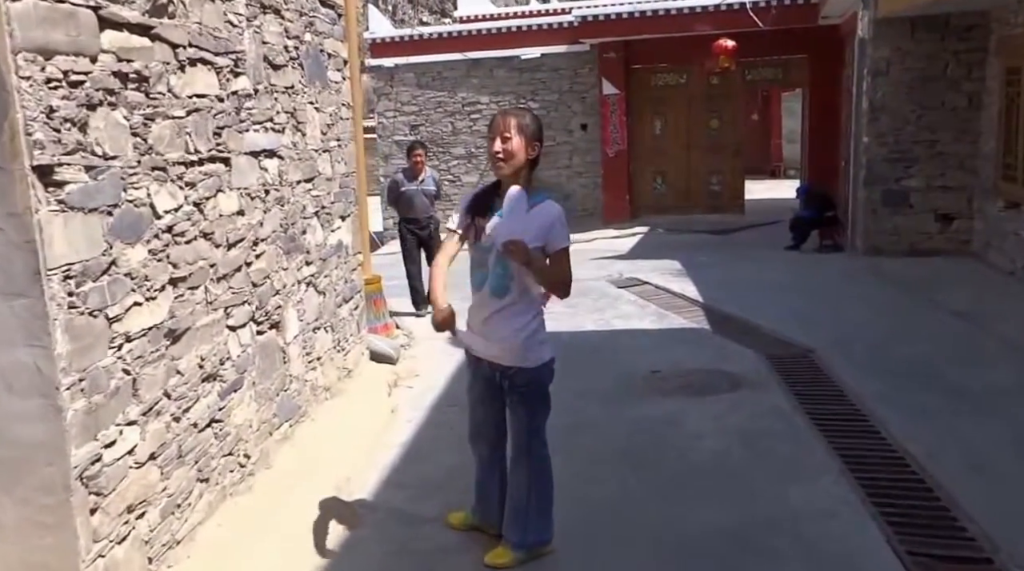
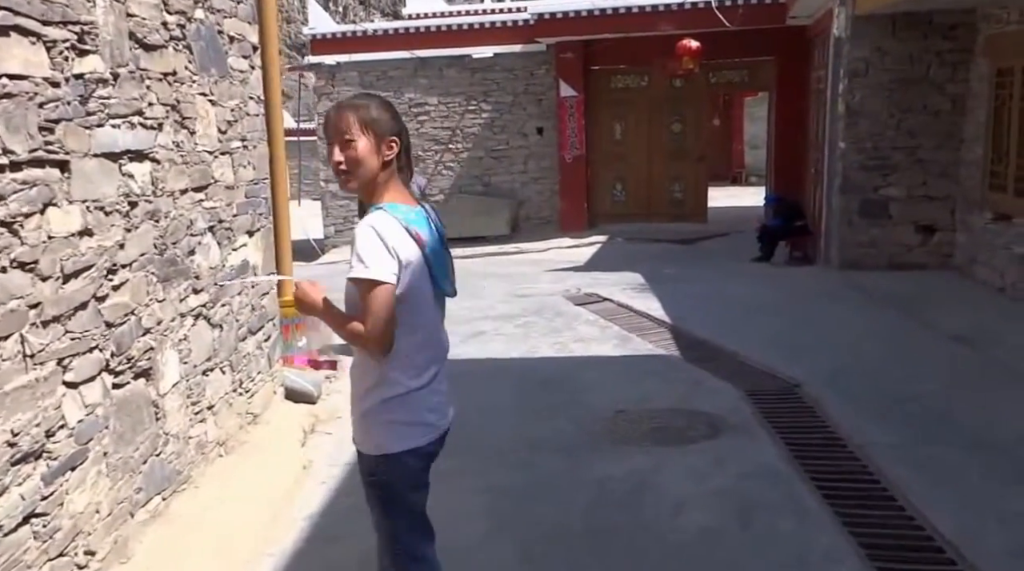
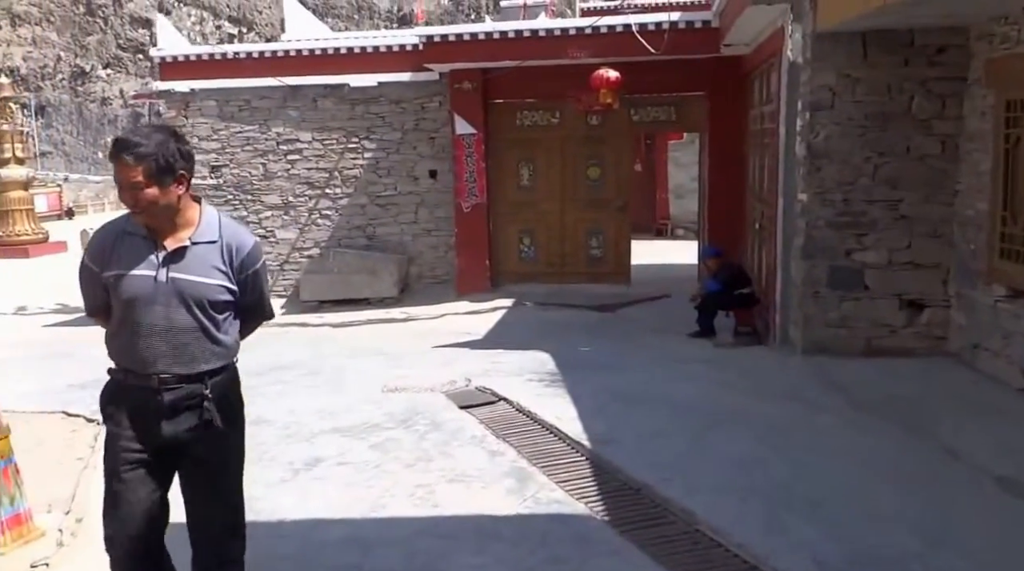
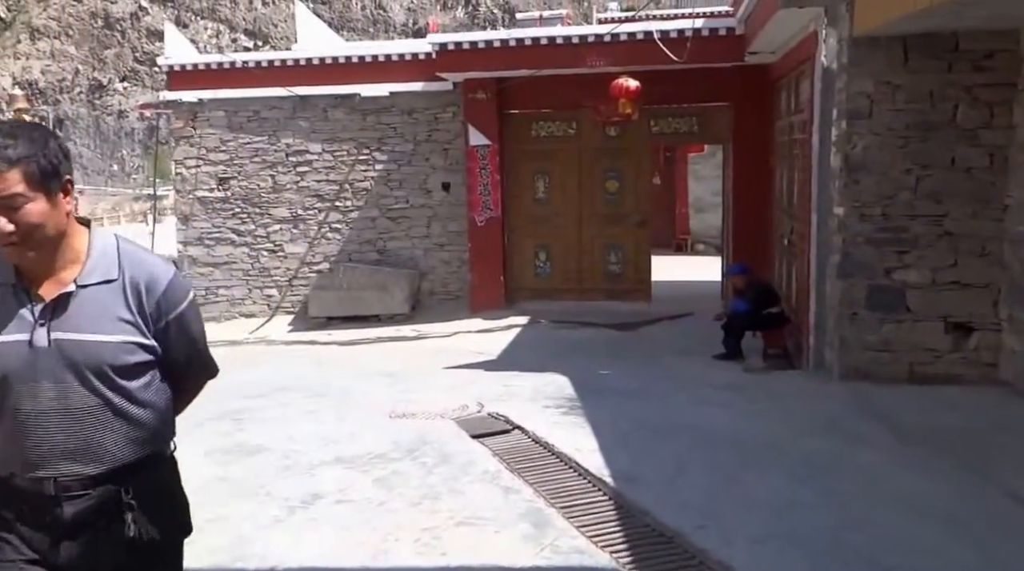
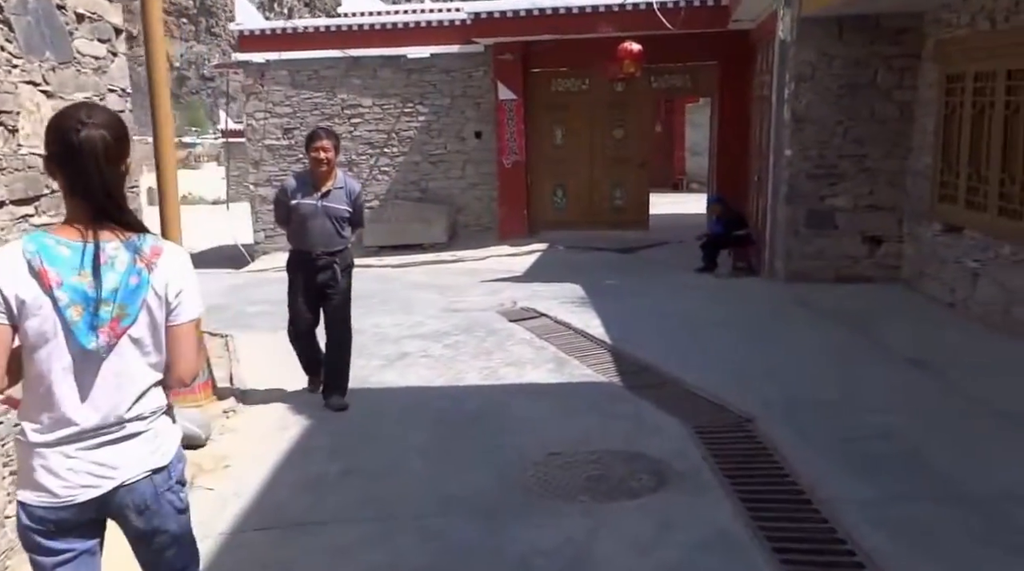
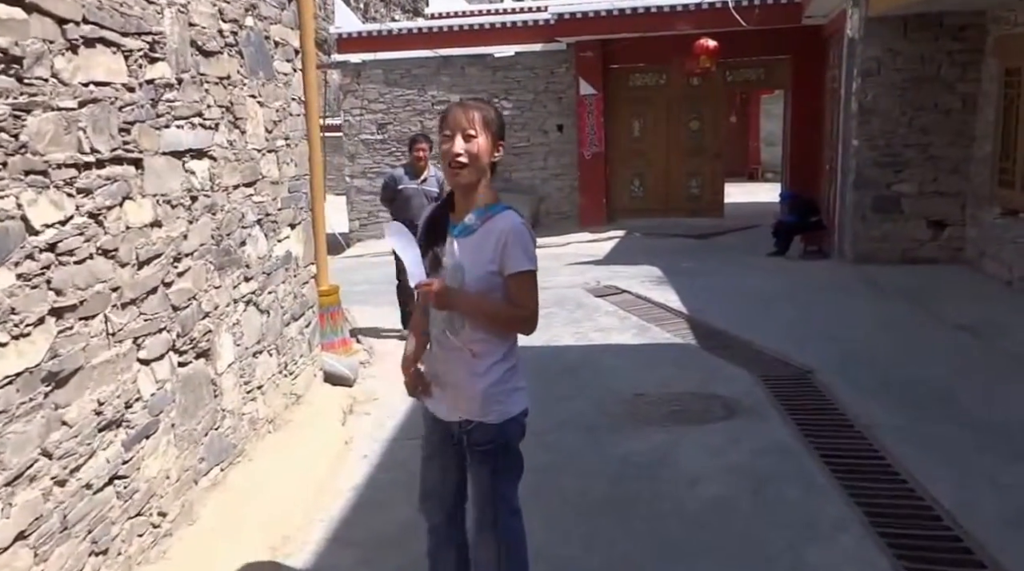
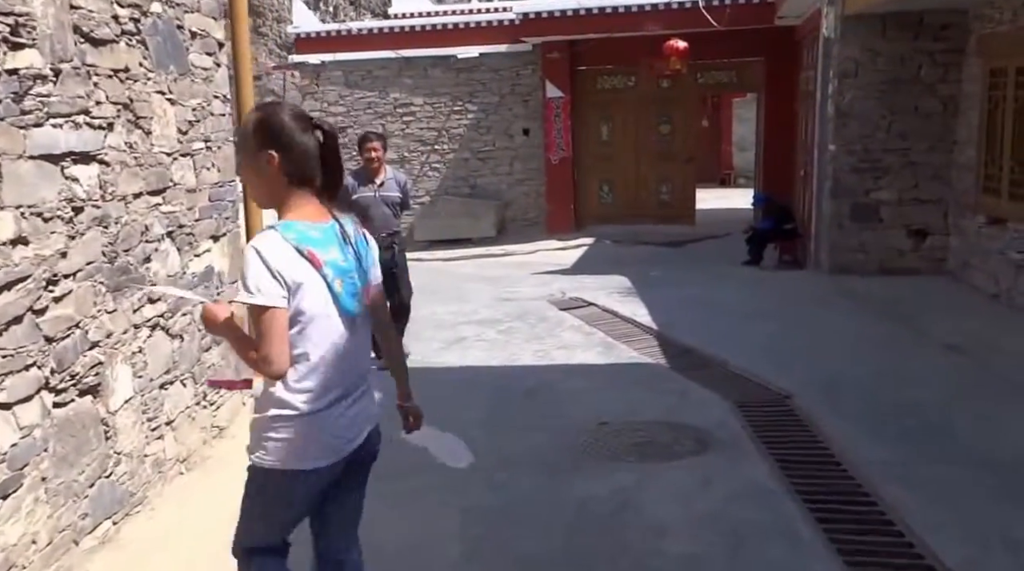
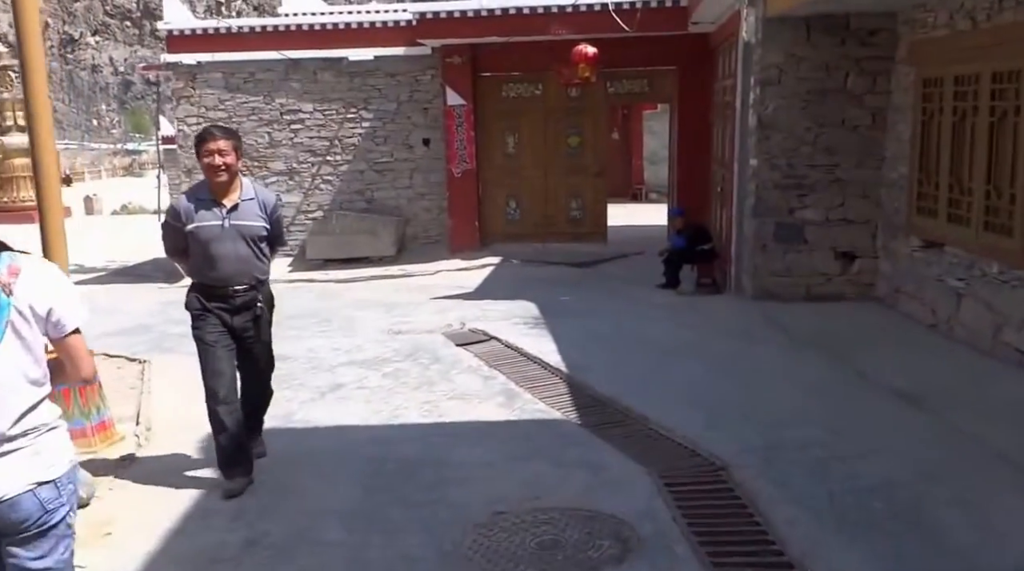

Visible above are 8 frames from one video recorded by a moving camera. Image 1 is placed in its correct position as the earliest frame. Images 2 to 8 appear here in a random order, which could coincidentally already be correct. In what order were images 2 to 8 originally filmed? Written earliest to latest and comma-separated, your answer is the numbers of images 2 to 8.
6, 2, 7, 5, 8, 3, 4
